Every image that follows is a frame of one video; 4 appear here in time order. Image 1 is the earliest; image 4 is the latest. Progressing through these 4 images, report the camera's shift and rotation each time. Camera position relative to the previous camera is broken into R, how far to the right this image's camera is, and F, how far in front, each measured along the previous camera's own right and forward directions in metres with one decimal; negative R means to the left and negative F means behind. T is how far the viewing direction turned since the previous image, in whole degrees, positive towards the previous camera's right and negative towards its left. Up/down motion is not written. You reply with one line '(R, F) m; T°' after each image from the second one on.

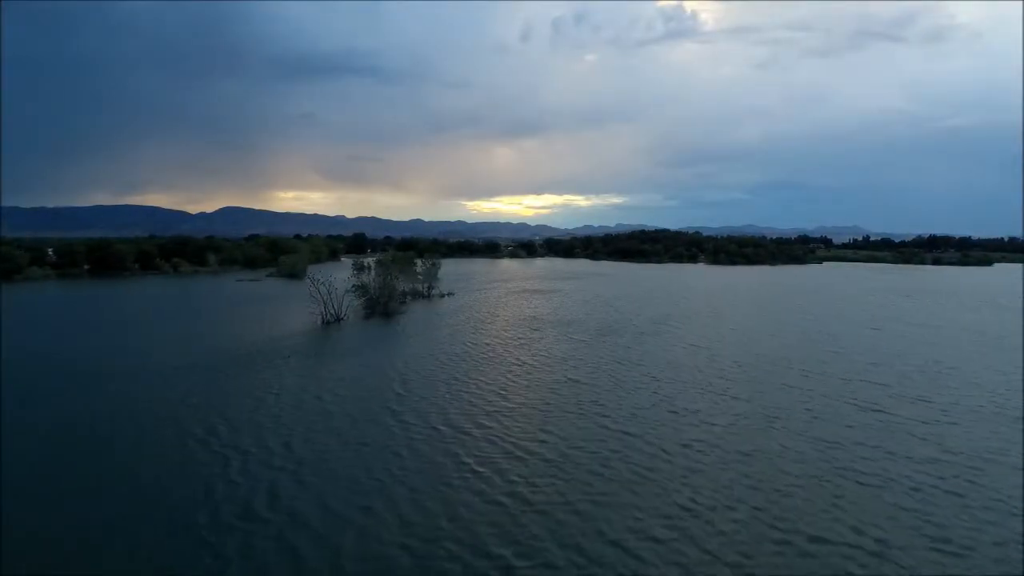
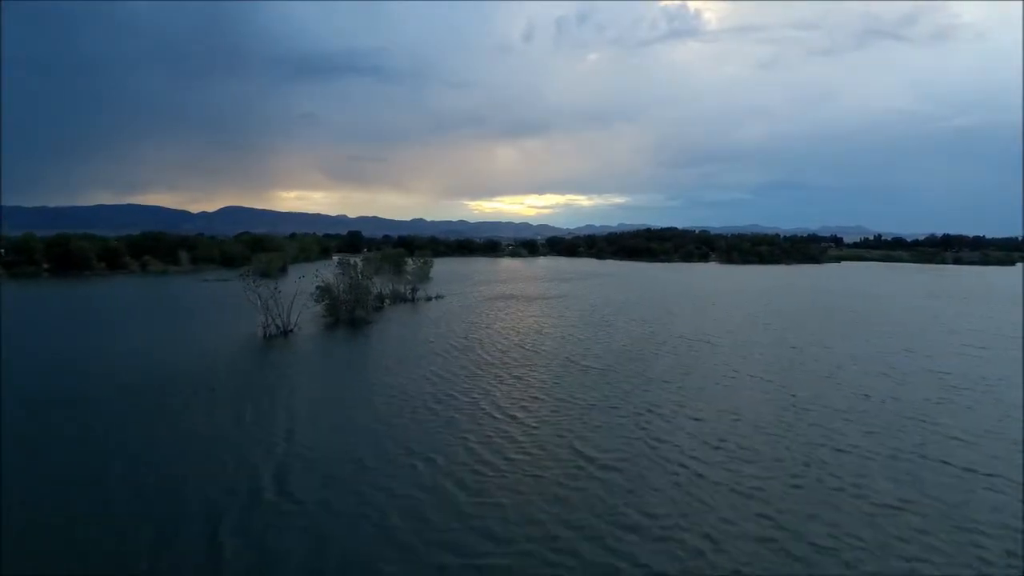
(+0.1, +3.1) m; 0°
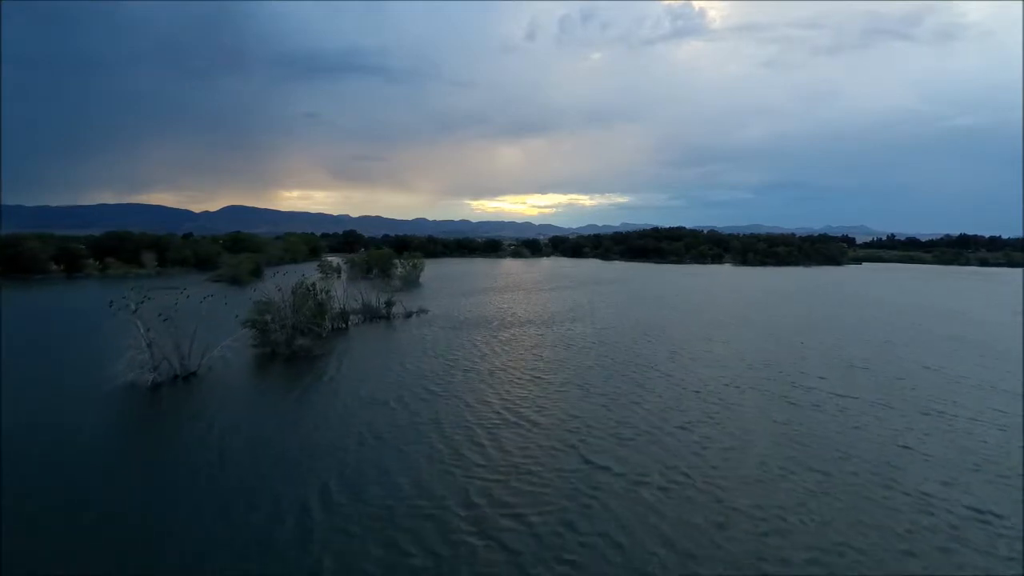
(0.0, +3.4) m; 0°
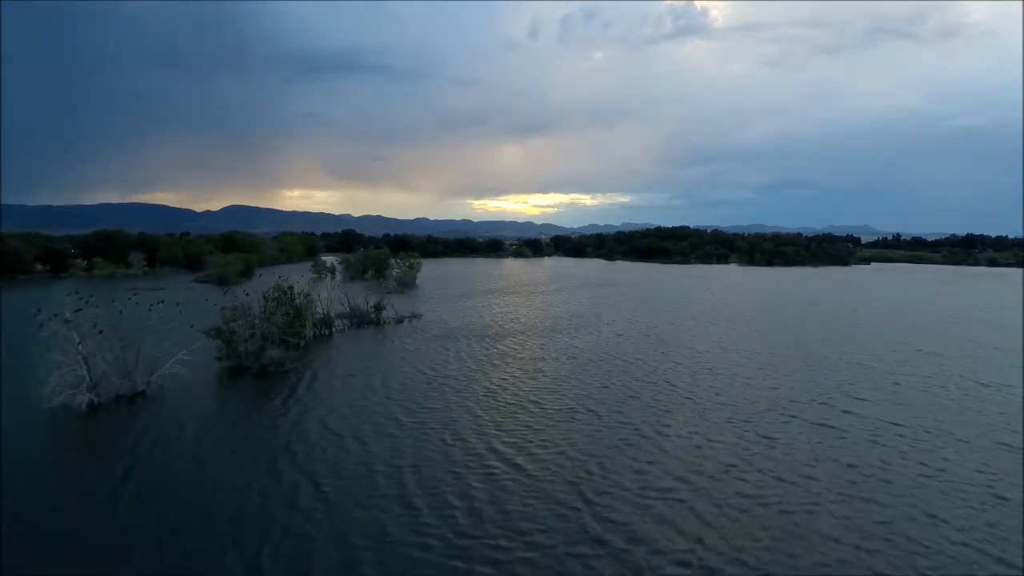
(0.0, +1.1) m; 0°
